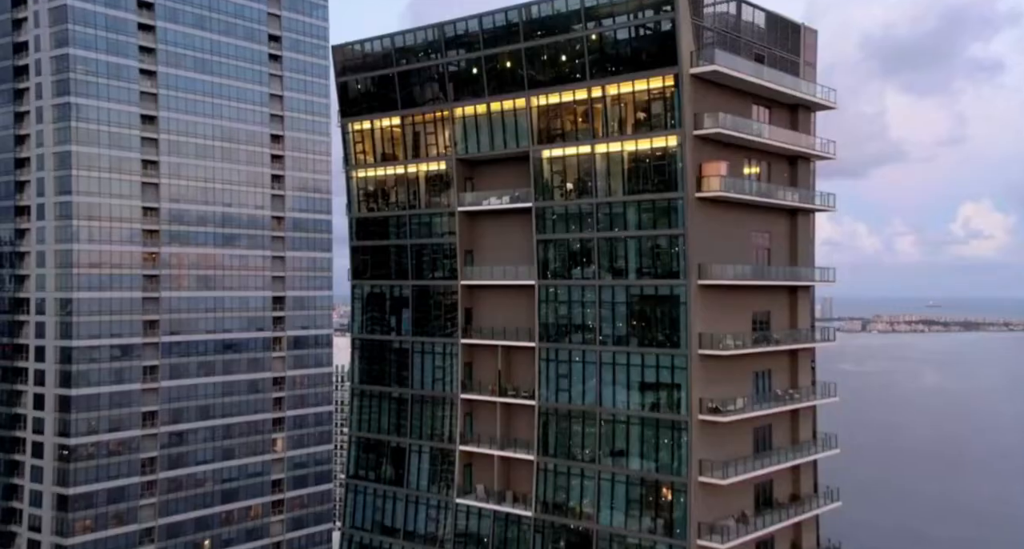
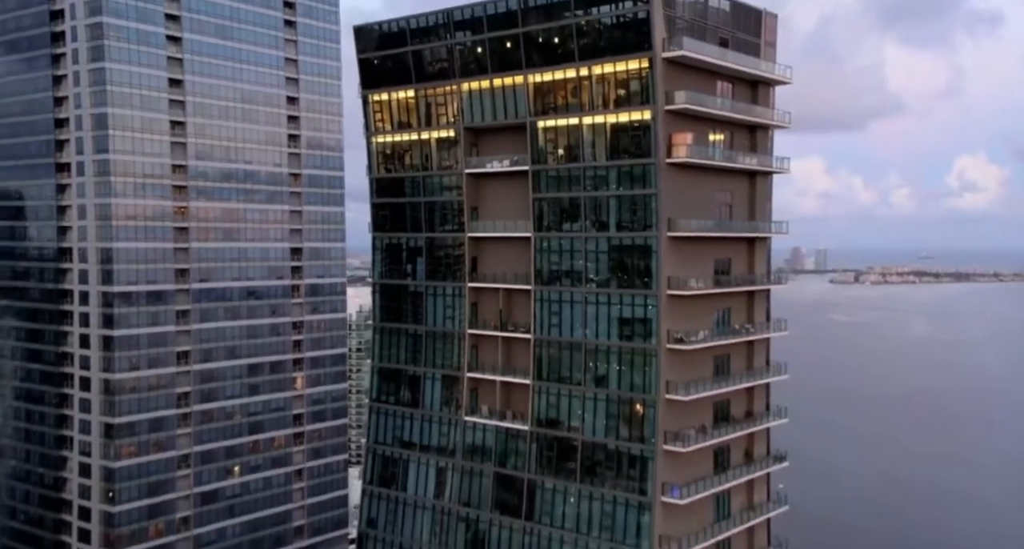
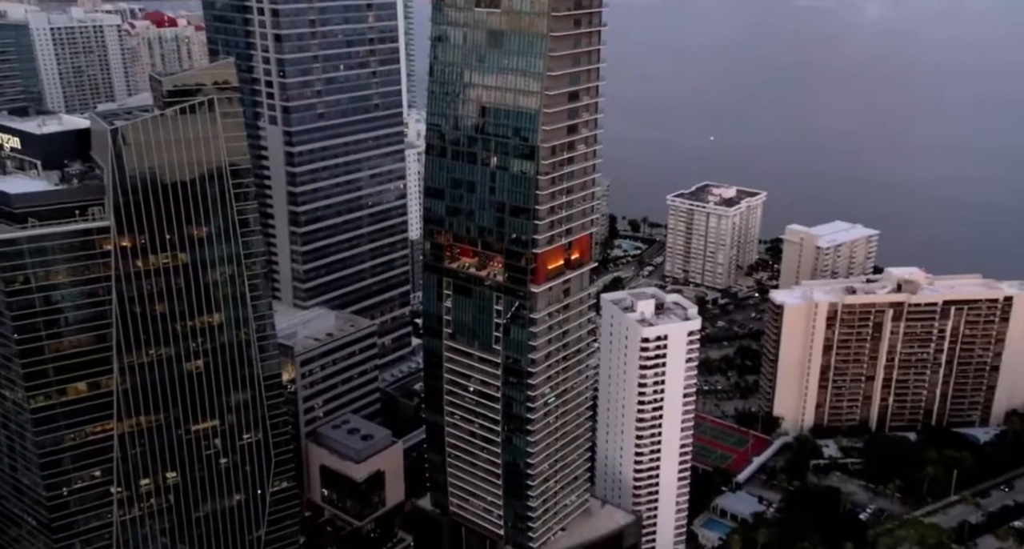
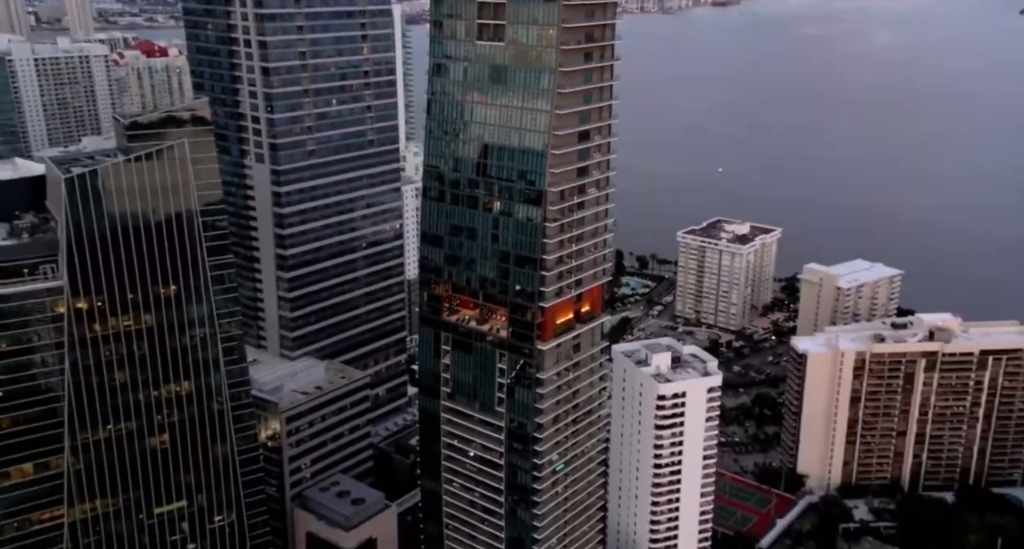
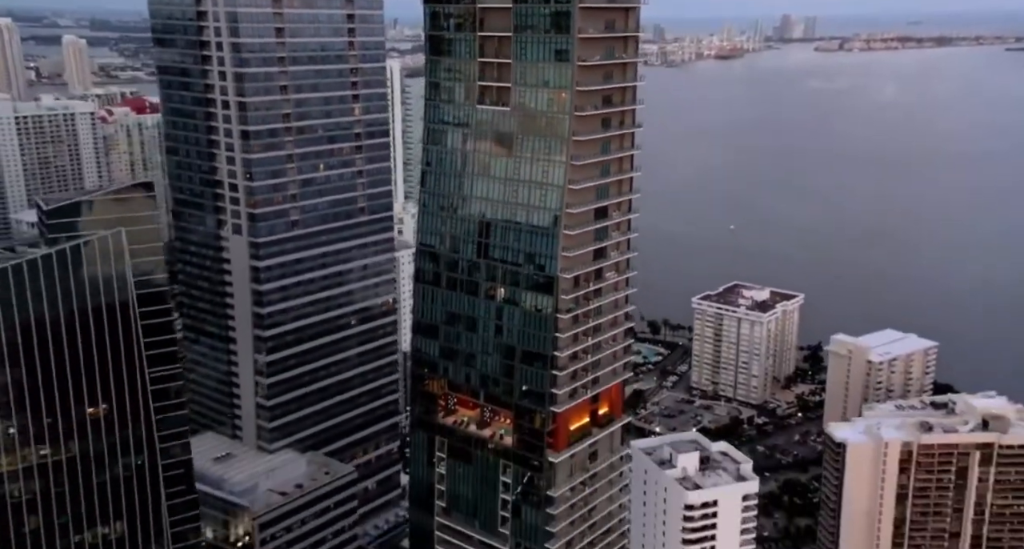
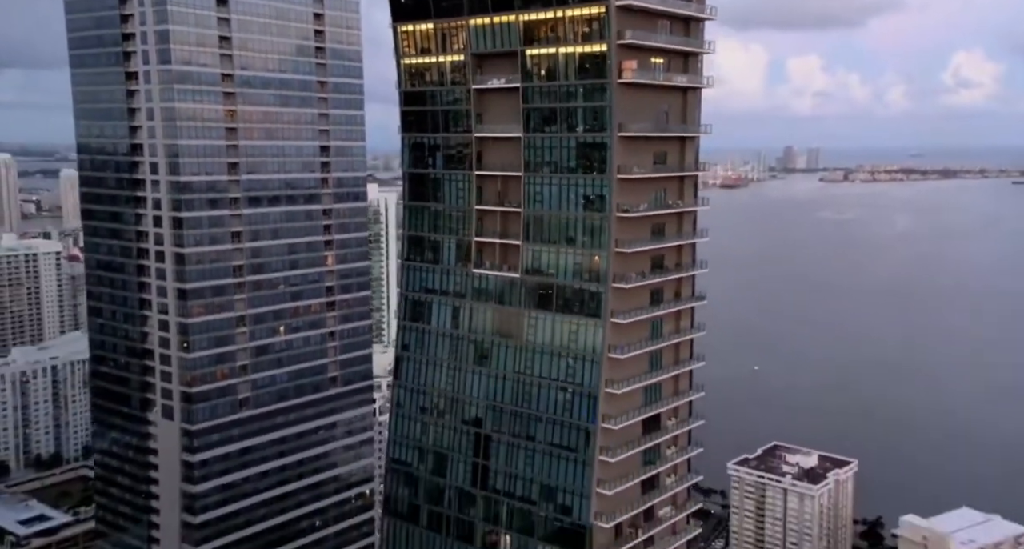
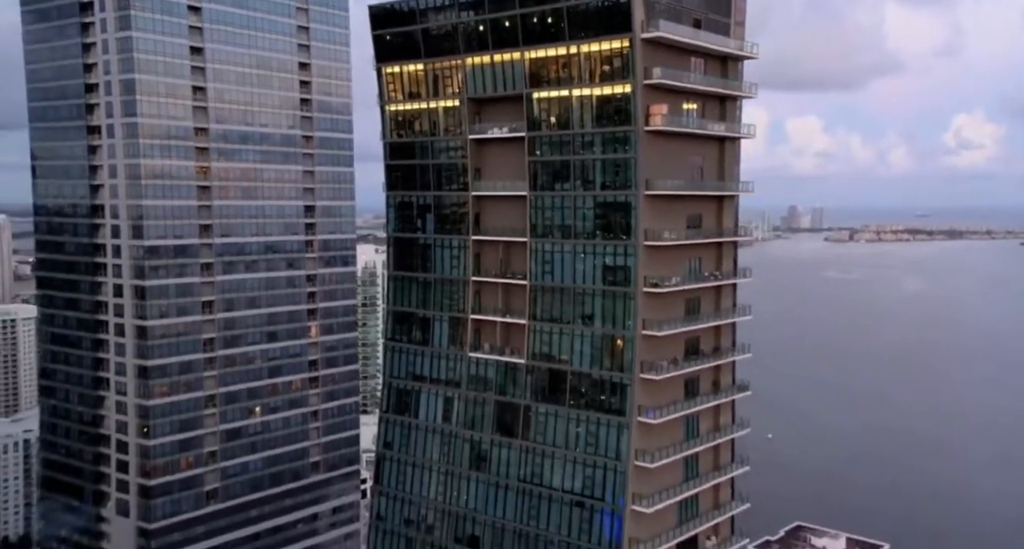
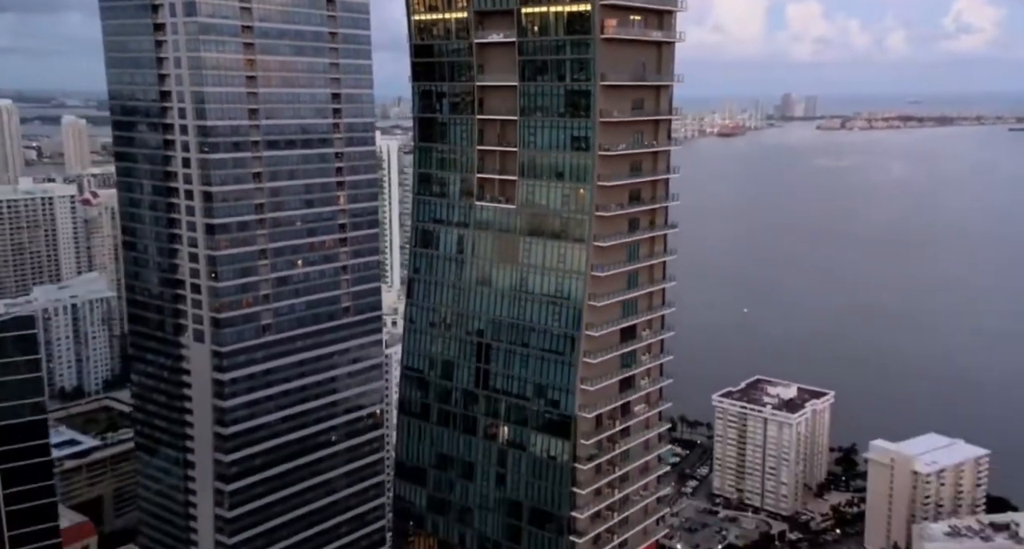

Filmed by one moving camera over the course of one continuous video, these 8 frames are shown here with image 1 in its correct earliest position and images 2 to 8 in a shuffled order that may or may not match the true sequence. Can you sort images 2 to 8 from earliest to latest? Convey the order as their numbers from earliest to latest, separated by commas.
2, 7, 6, 8, 5, 4, 3
